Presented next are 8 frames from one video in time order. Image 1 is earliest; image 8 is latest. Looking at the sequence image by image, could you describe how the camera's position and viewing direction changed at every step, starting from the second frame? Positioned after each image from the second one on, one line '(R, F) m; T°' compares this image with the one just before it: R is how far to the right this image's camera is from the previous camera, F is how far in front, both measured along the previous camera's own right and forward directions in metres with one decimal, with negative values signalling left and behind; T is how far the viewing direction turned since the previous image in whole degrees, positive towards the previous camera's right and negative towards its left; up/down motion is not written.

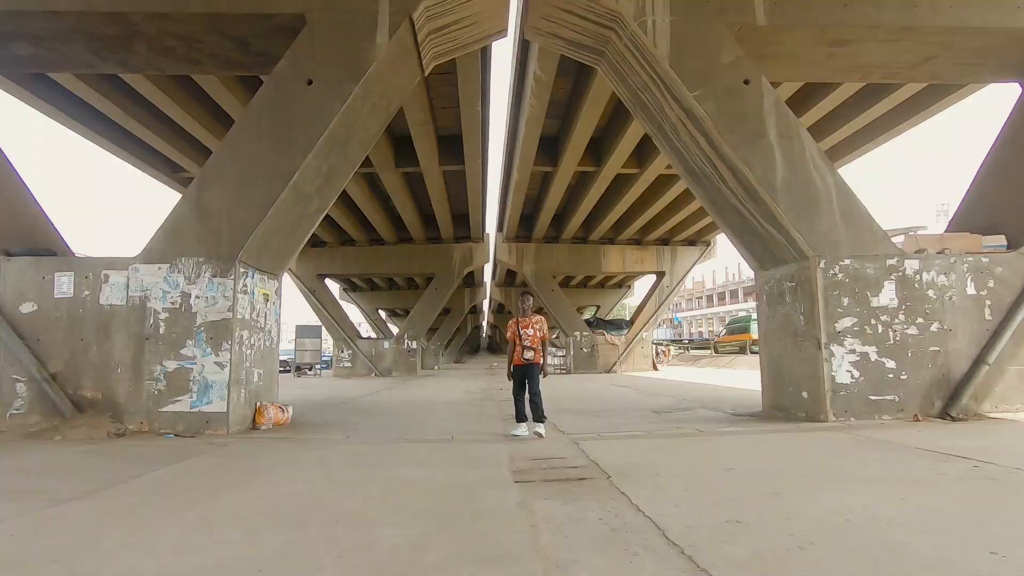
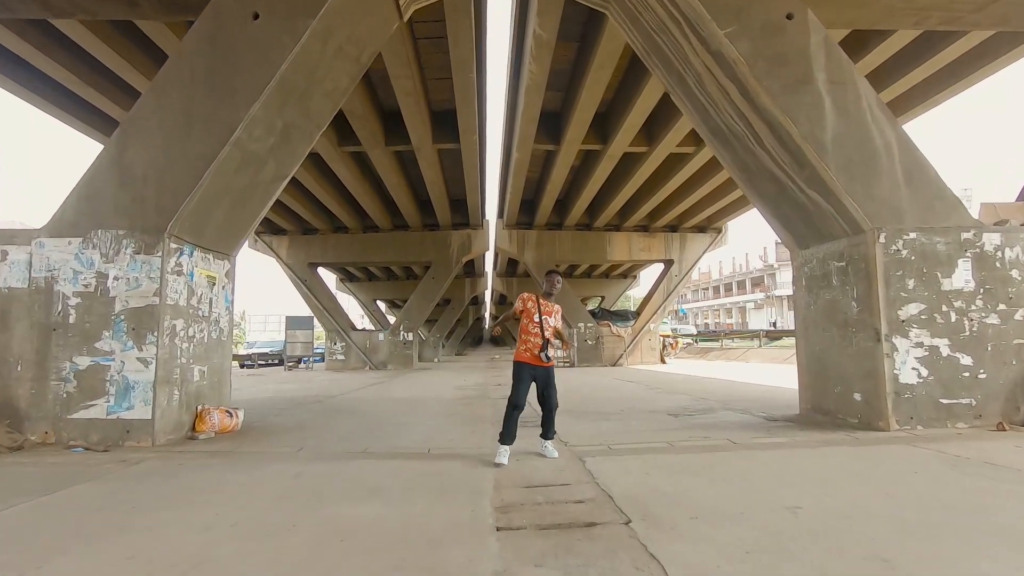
(+0.1, +1.2) m; 0°
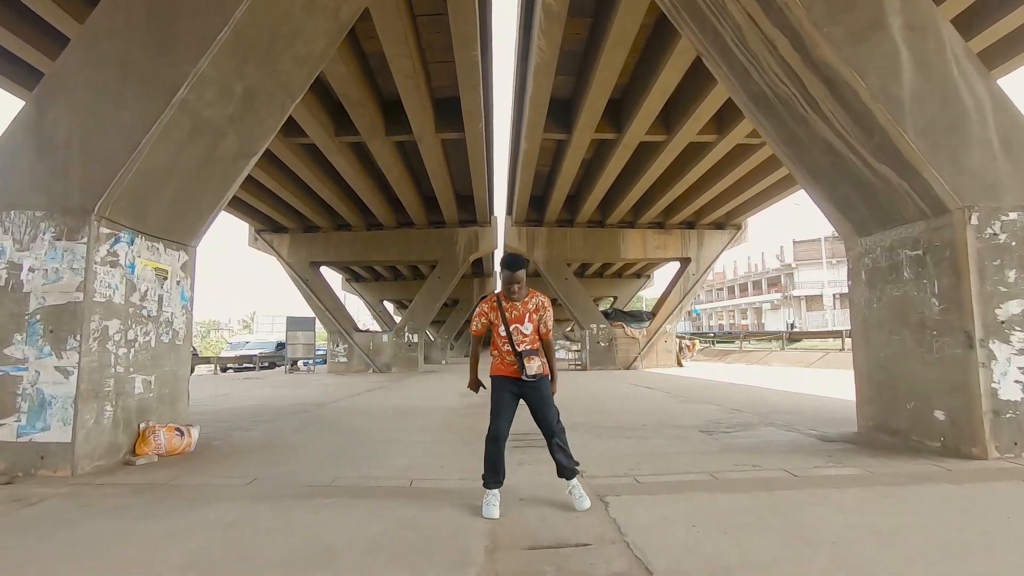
(+0.1, +1.0) m; -1°
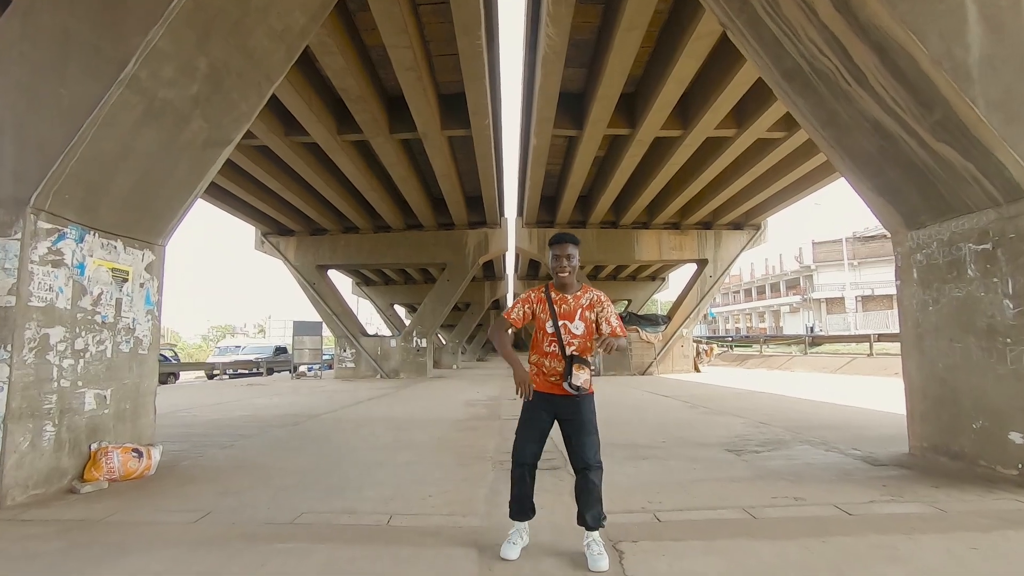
(+0.1, +0.7) m; -1°
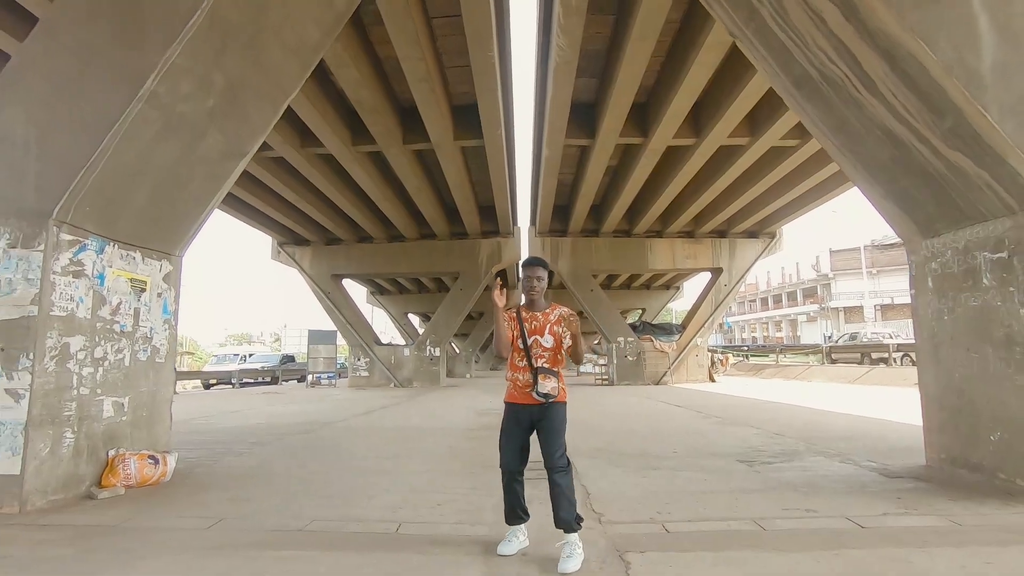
(0.0, 0.0) m; -1°
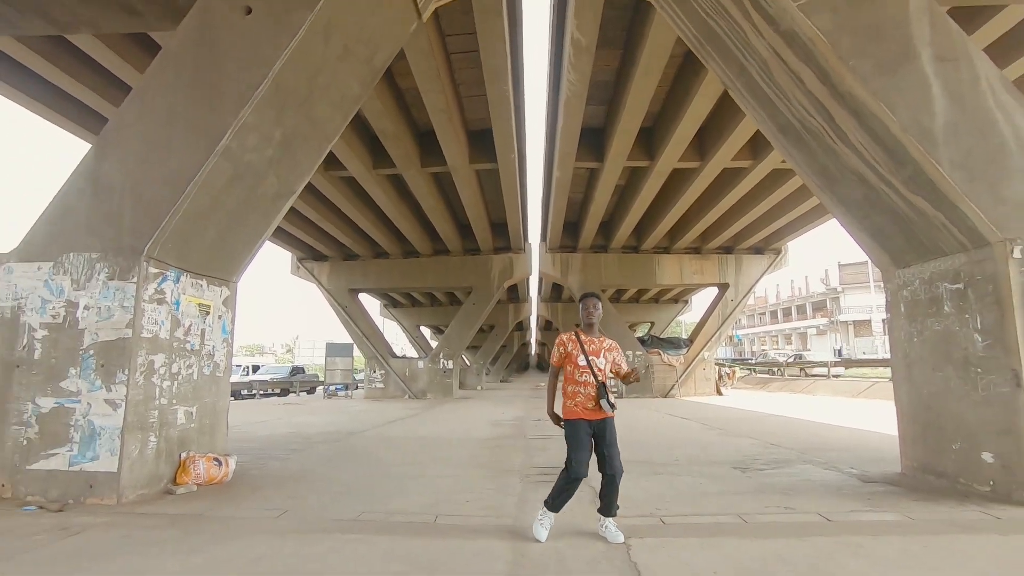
(-0.1, -0.7) m; -1°
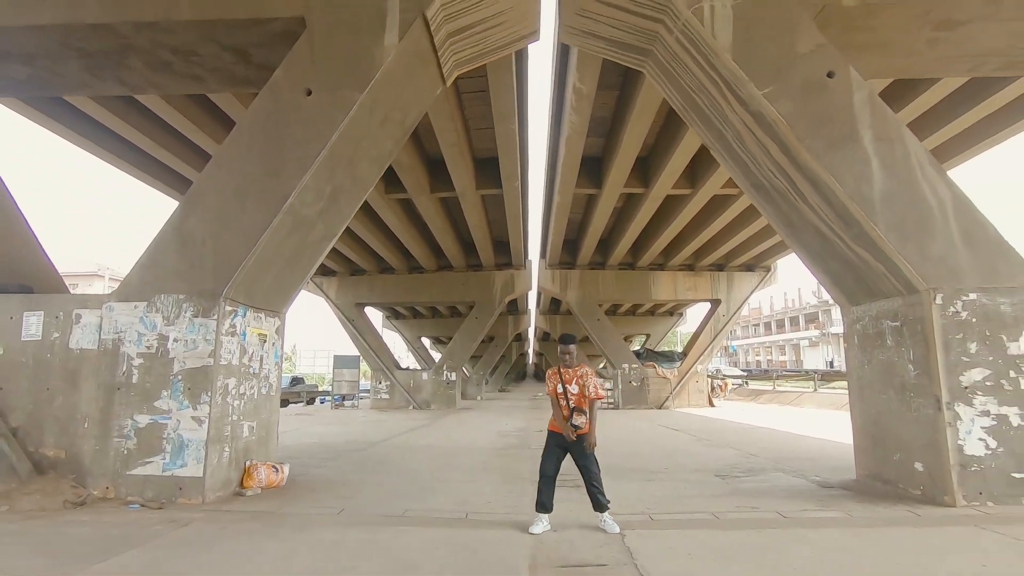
(-0.2, -1.0) m; 0°
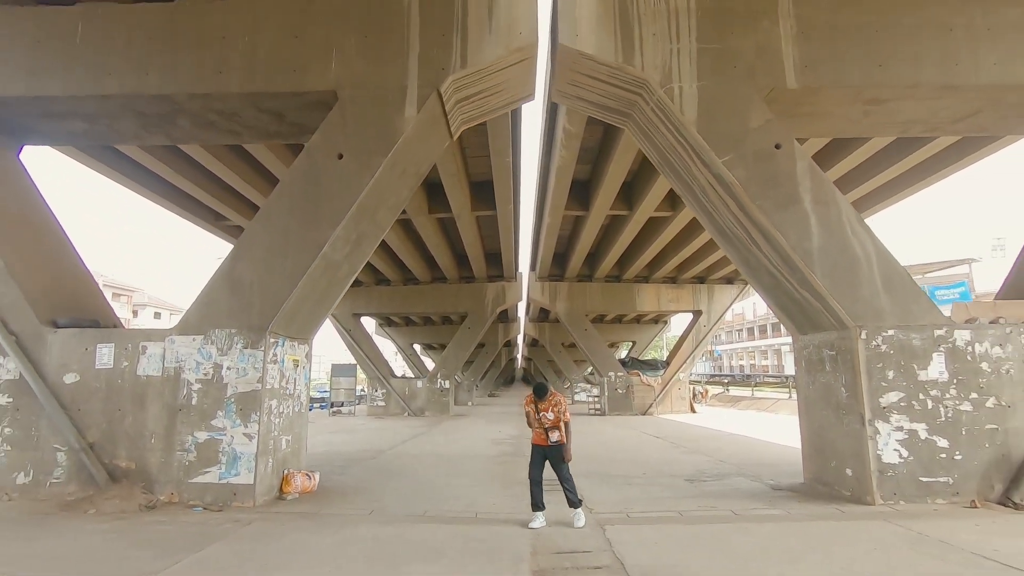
(-0.2, -1.1) m; +1°
